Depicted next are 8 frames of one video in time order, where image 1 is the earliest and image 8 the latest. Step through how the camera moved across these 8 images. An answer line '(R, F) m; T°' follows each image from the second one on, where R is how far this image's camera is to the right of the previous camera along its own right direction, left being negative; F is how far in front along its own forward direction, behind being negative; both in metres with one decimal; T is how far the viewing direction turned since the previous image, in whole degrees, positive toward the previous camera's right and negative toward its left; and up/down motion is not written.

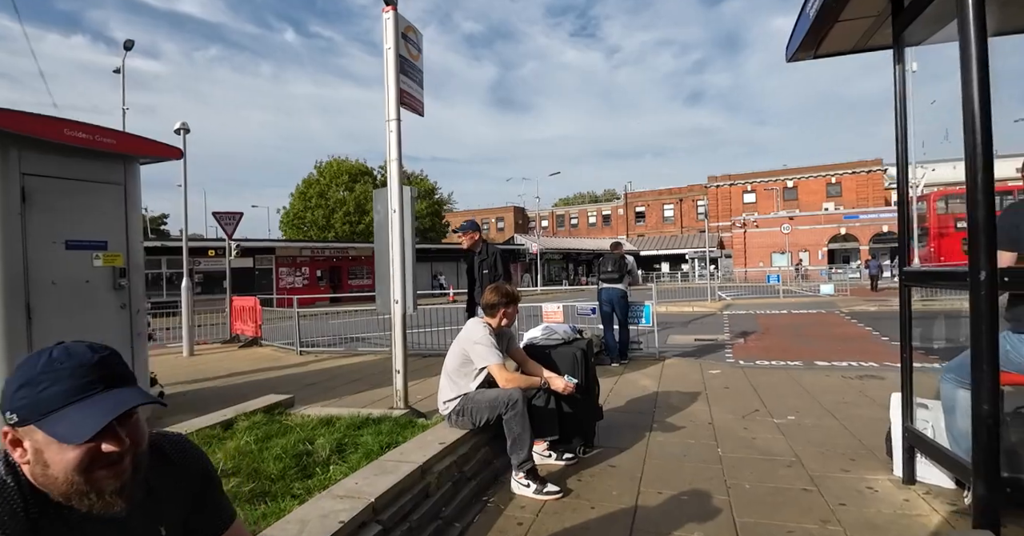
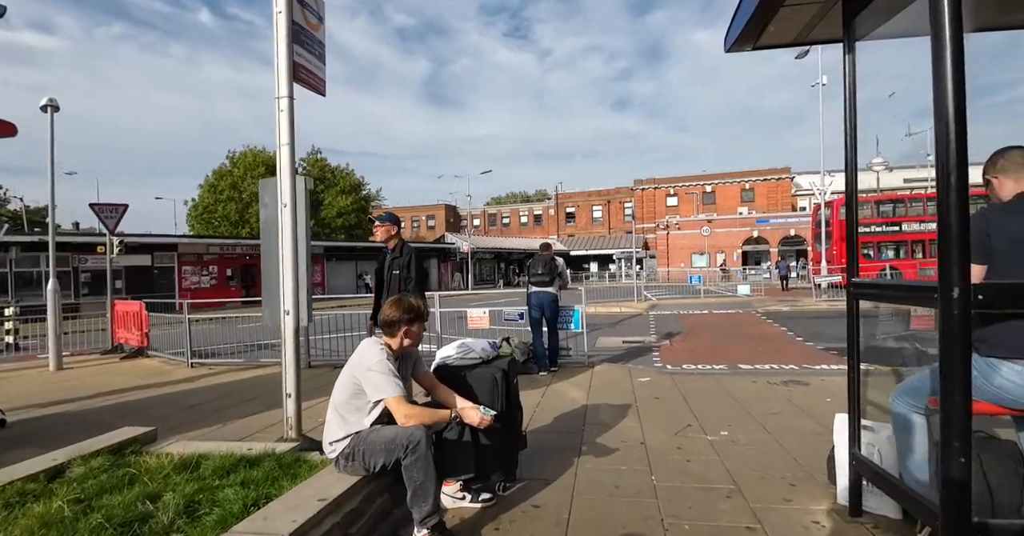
(+0.2, +0.7) m; +8°
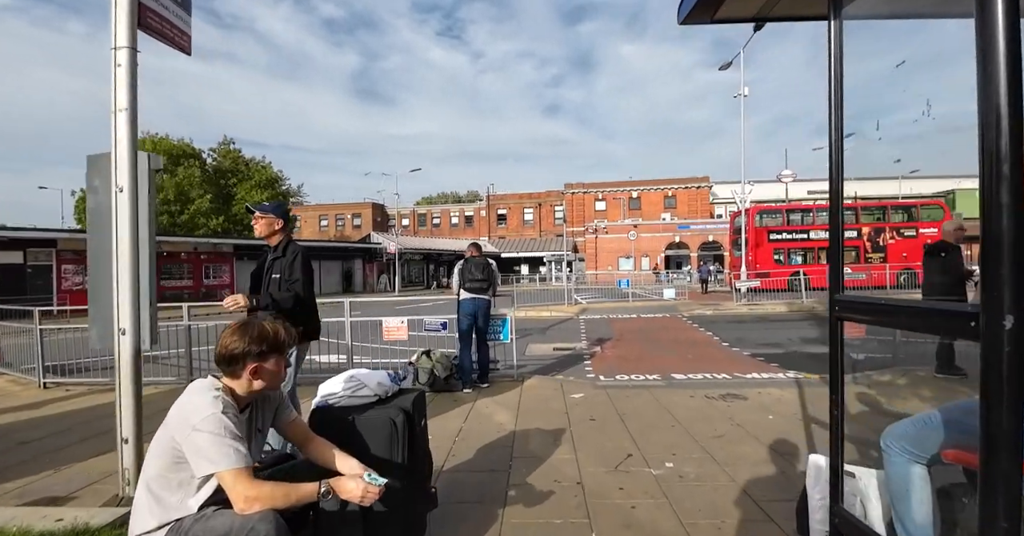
(+0.2, +0.8) m; +9°
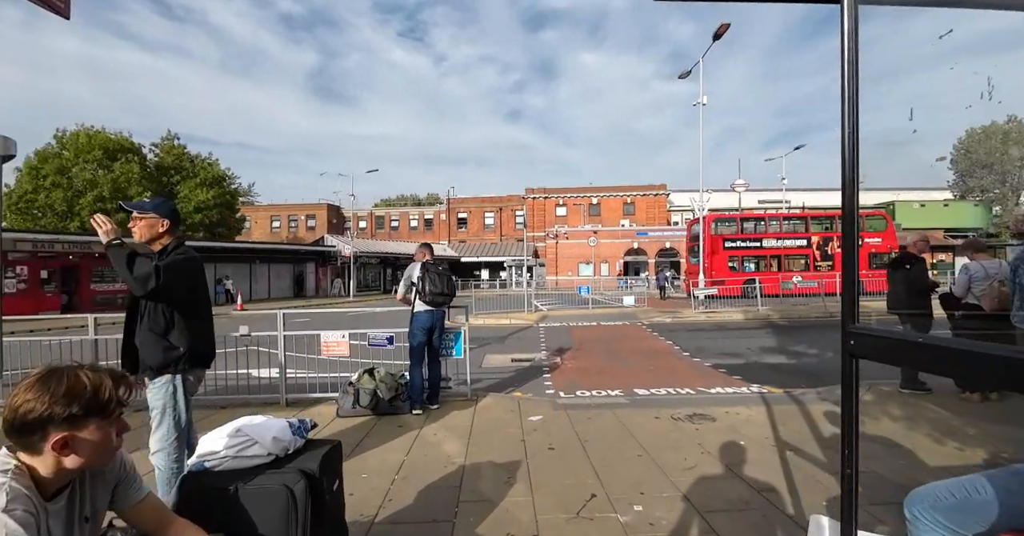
(+0.1, +0.6) m; +5°
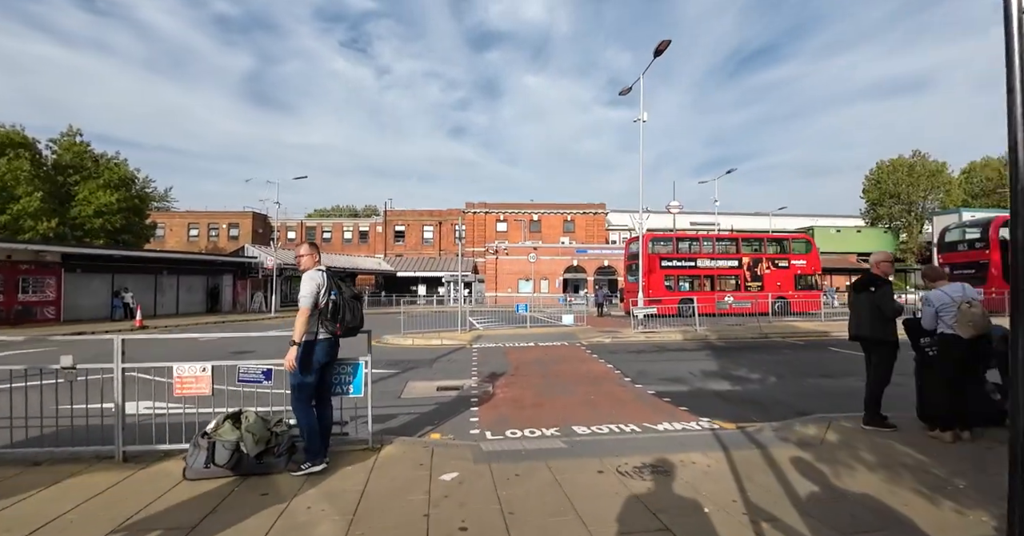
(+0.3, +1.2) m; +7°
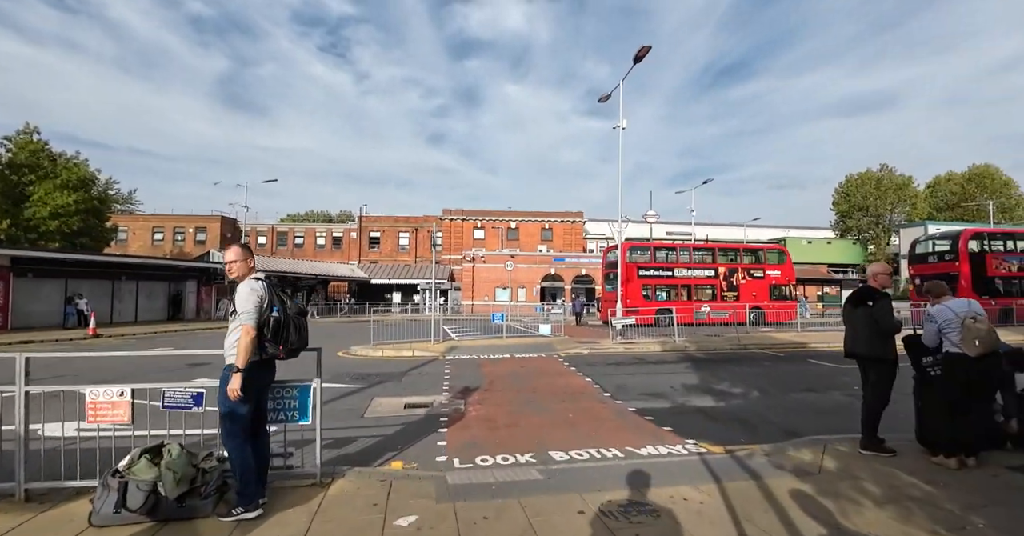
(+0.1, +0.6) m; +3°
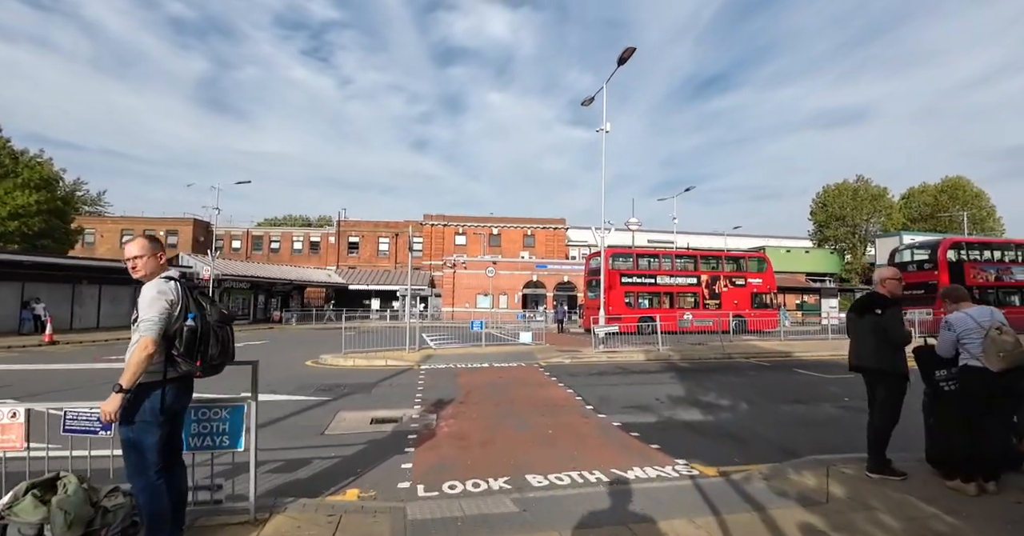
(+0.1, +0.6) m; +2°
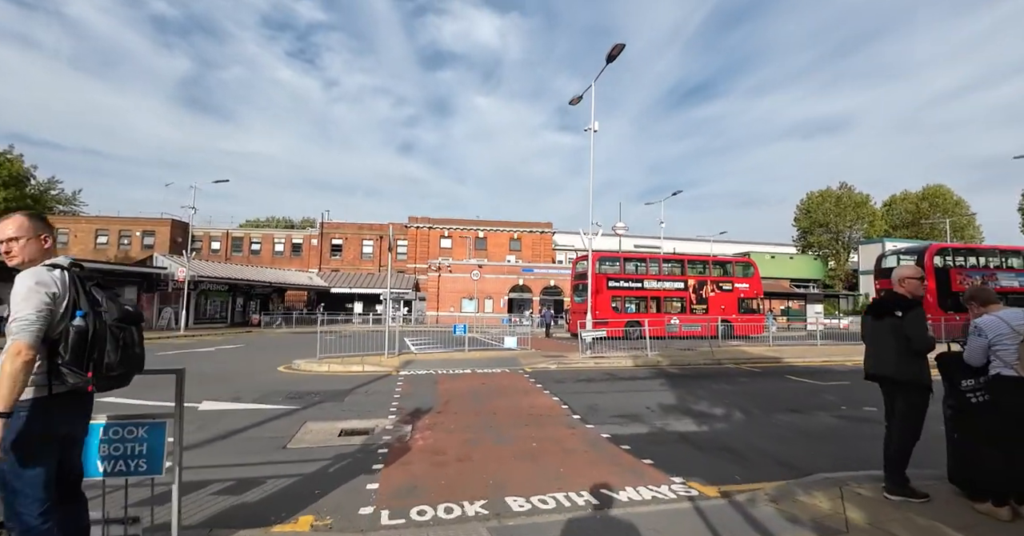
(+0.1, +0.6) m; +2°
